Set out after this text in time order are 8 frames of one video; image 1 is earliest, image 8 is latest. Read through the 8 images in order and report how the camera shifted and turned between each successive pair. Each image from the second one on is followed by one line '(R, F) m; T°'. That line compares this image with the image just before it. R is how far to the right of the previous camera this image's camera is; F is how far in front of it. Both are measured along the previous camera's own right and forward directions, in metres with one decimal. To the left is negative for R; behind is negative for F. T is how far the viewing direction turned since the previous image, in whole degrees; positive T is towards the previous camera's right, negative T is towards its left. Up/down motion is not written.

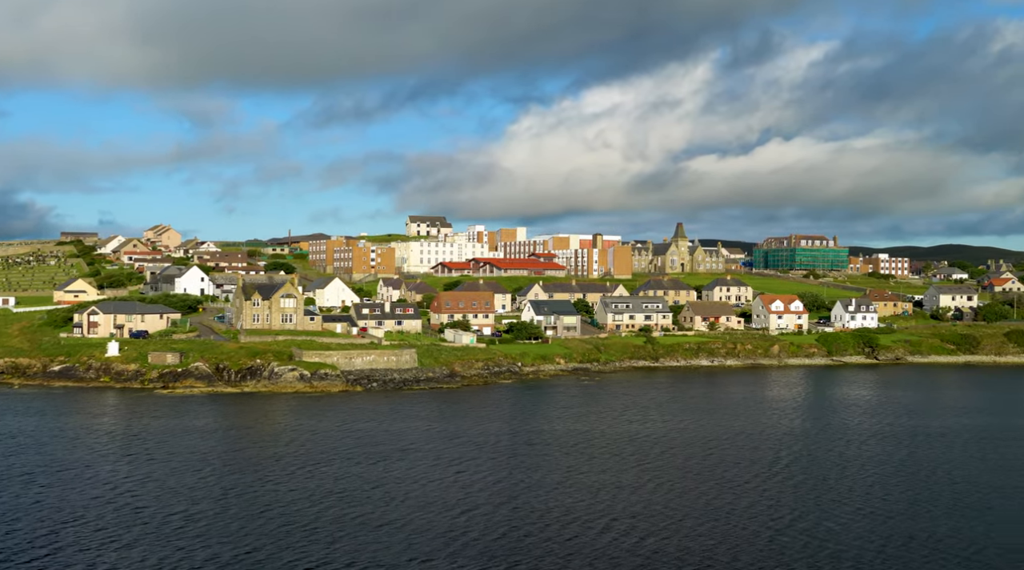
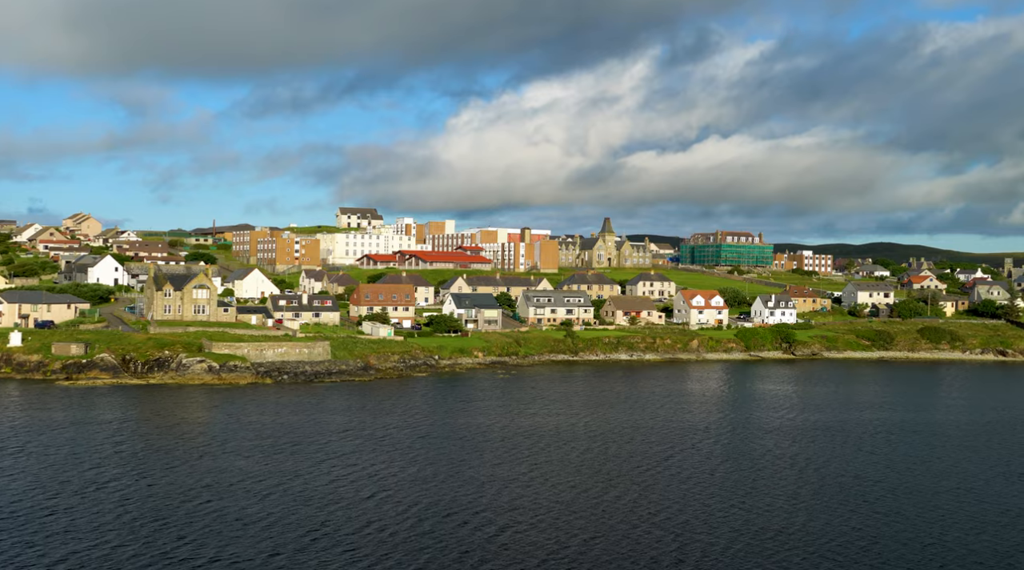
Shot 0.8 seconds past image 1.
(+2.8, +0.3) m; +3°
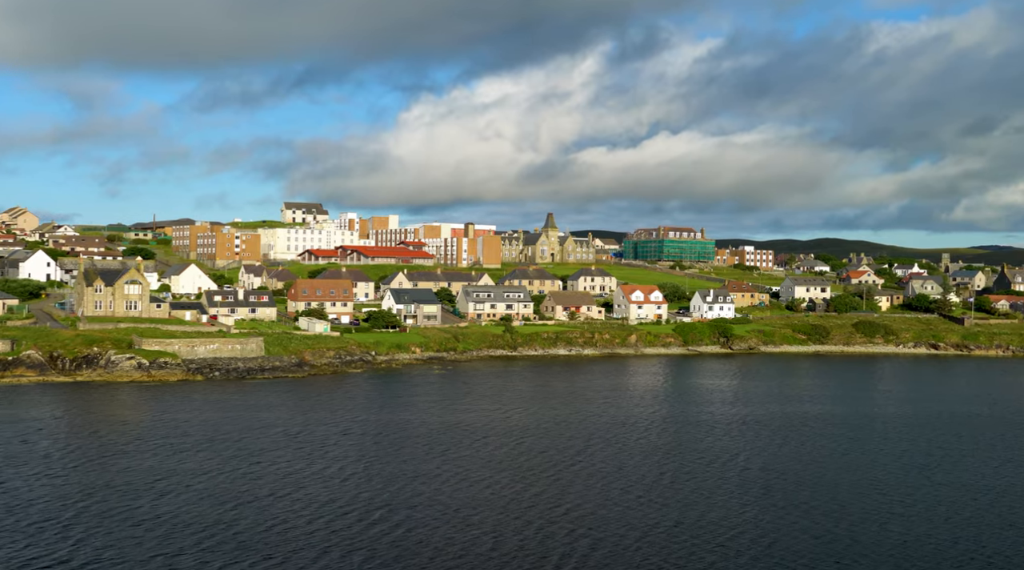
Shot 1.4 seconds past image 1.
(+1.8, 0.0) m; +2°
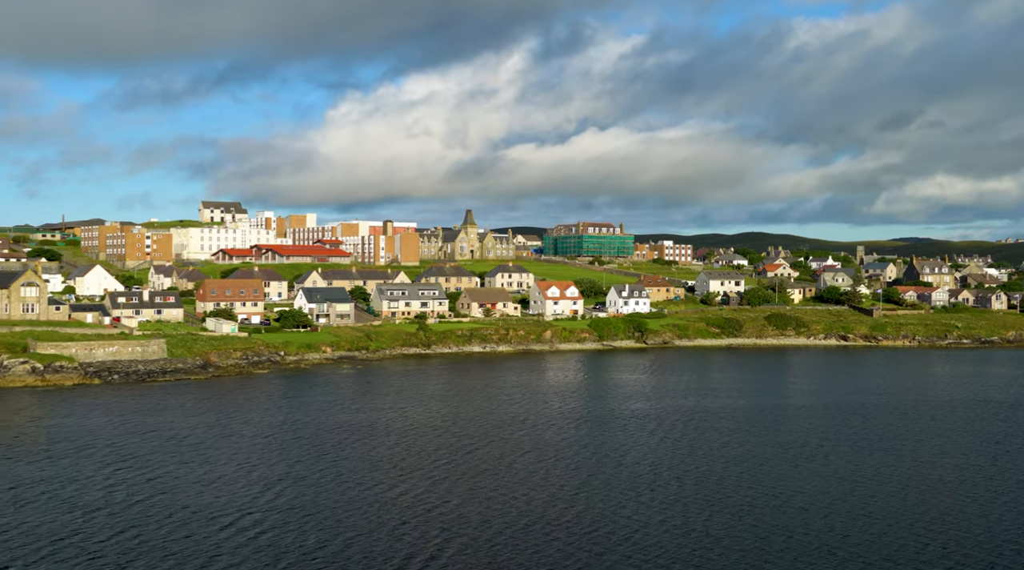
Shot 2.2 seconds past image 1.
(+2.4, +0.3) m; +3°
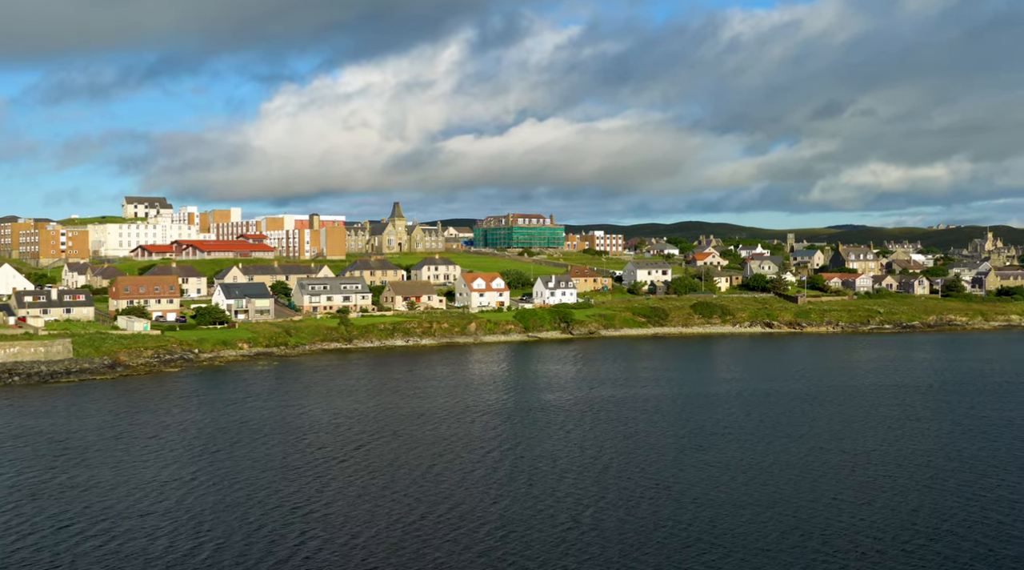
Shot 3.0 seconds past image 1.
(+2.5, +0.8) m; +3°
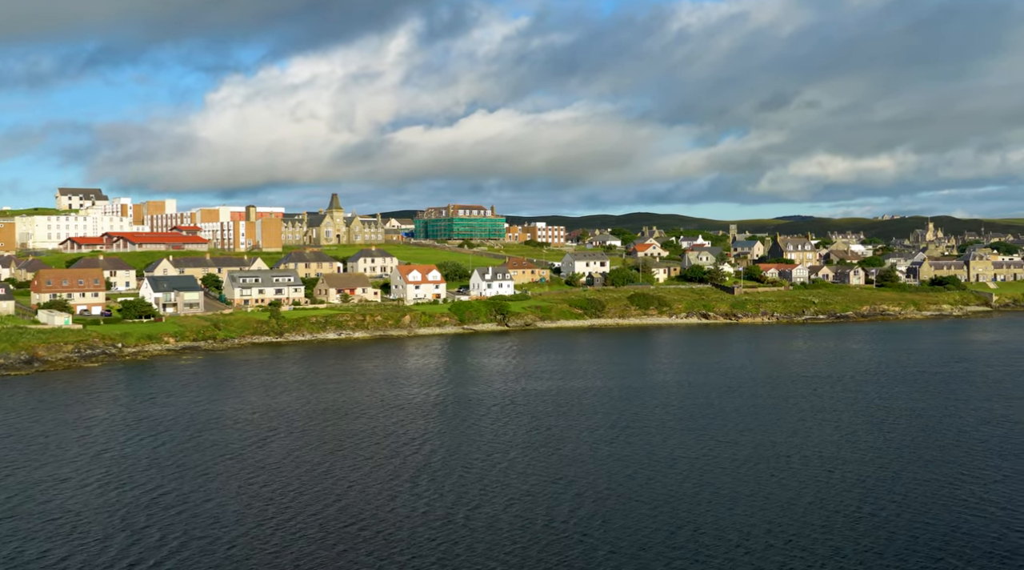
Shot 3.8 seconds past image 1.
(+2.3, +0.5) m; +2°
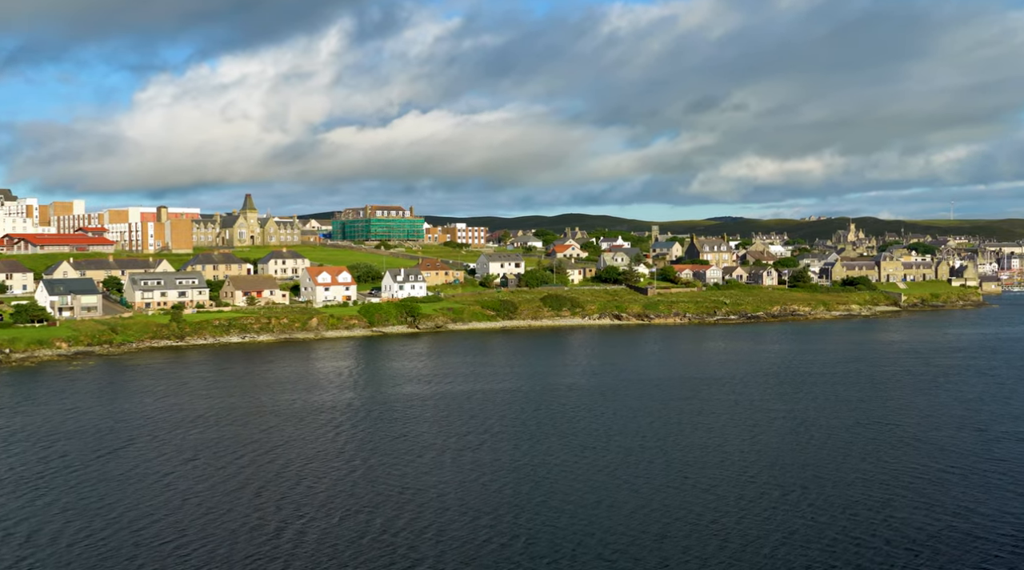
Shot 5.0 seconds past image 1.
(+3.6, +0.5) m; +3°
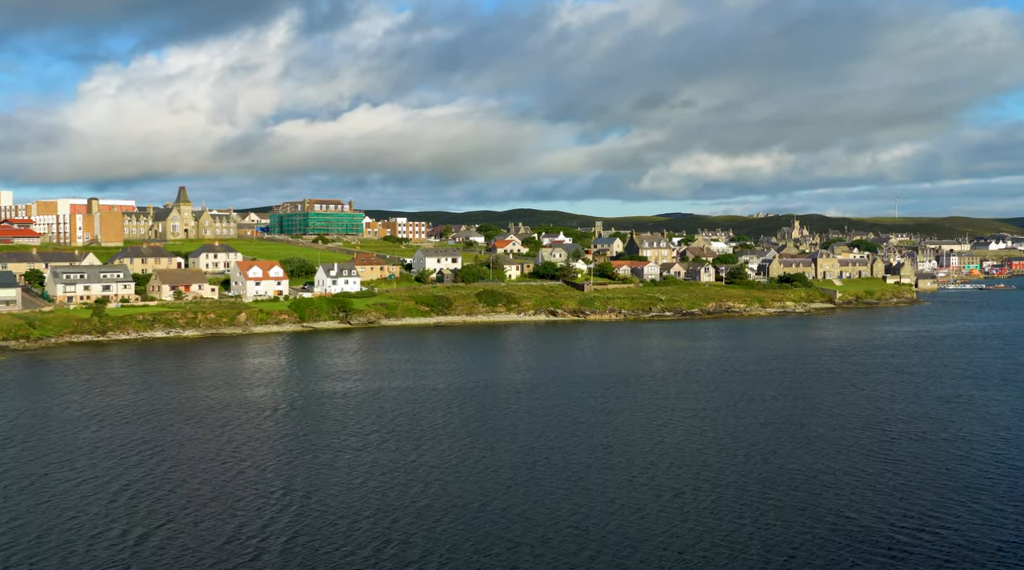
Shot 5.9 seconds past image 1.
(+2.6, +0.6) m; +2°
